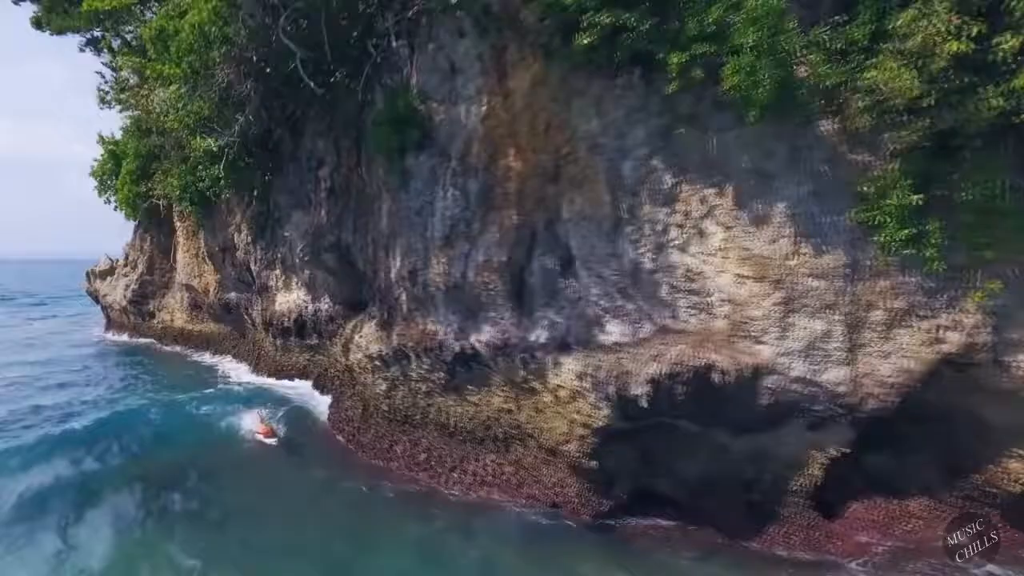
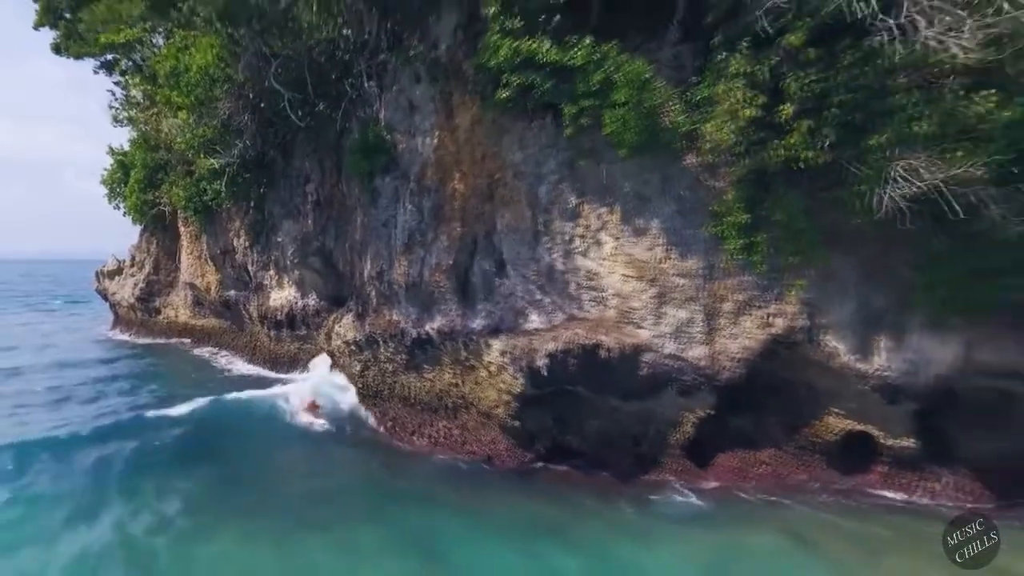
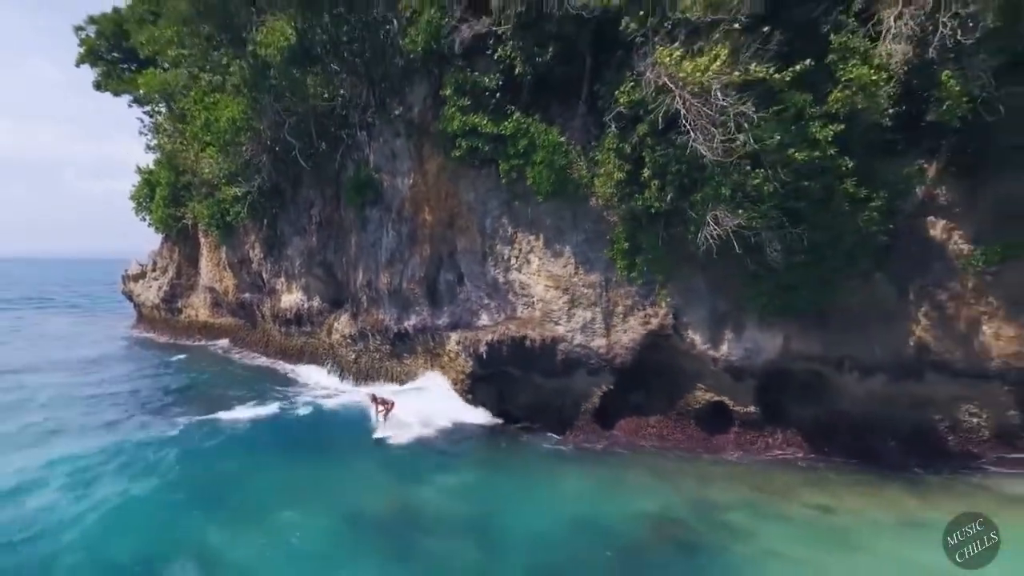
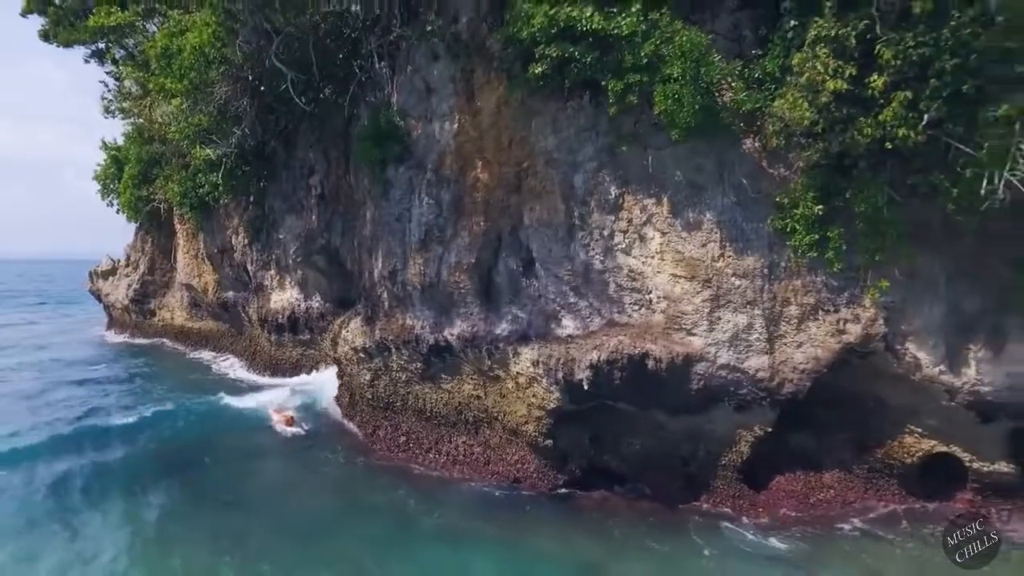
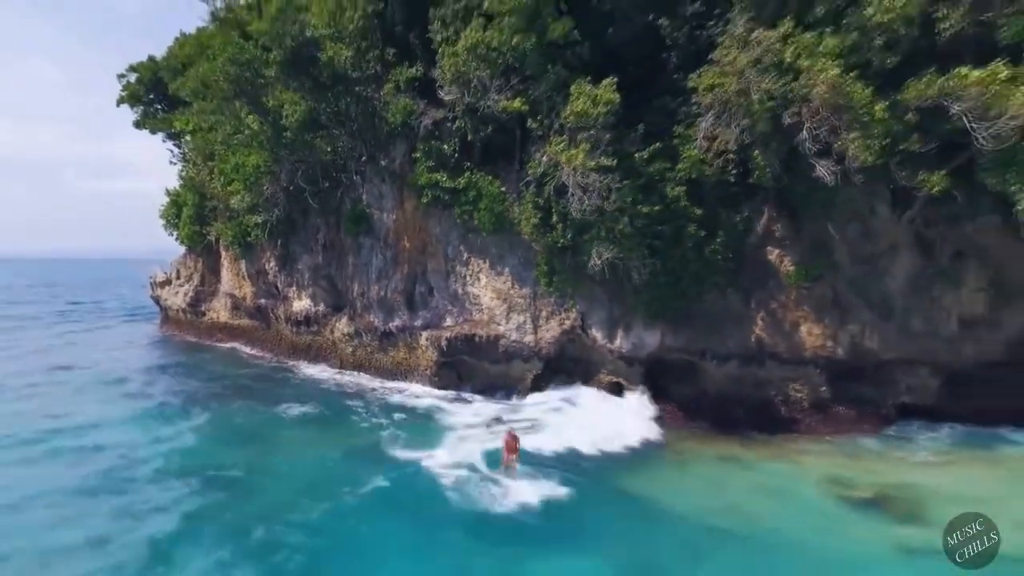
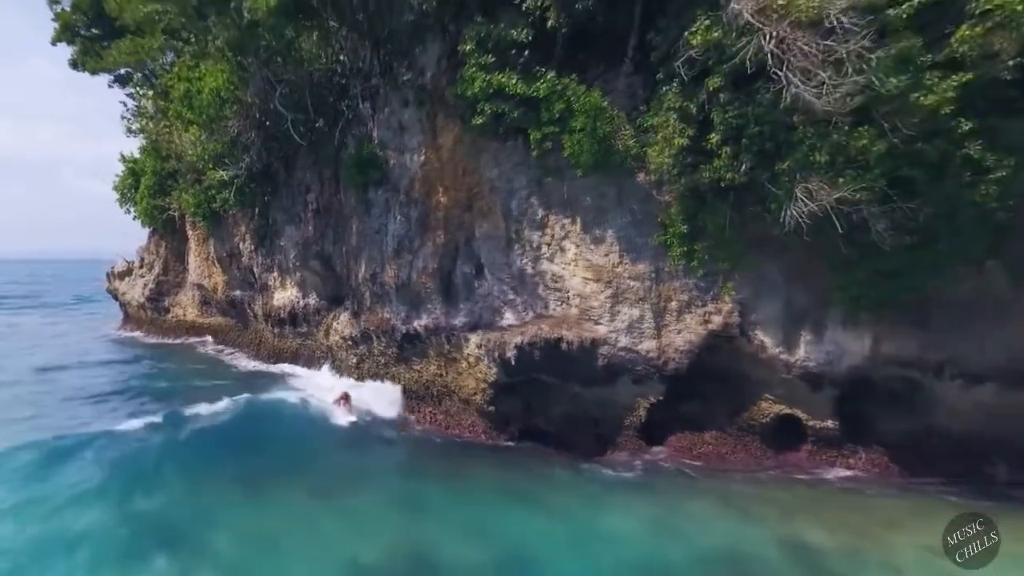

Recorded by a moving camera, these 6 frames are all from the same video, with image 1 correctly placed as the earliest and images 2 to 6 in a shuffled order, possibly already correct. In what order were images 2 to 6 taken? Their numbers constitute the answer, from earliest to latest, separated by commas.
4, 2, 6, 3, 5
